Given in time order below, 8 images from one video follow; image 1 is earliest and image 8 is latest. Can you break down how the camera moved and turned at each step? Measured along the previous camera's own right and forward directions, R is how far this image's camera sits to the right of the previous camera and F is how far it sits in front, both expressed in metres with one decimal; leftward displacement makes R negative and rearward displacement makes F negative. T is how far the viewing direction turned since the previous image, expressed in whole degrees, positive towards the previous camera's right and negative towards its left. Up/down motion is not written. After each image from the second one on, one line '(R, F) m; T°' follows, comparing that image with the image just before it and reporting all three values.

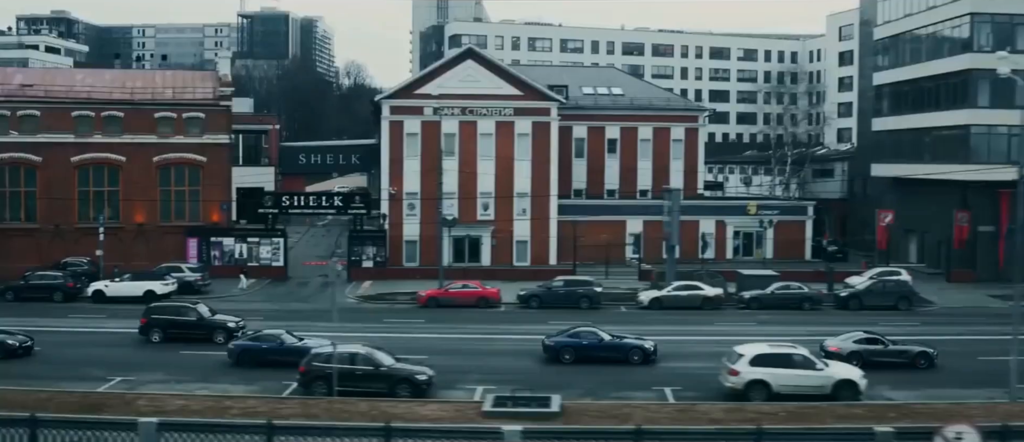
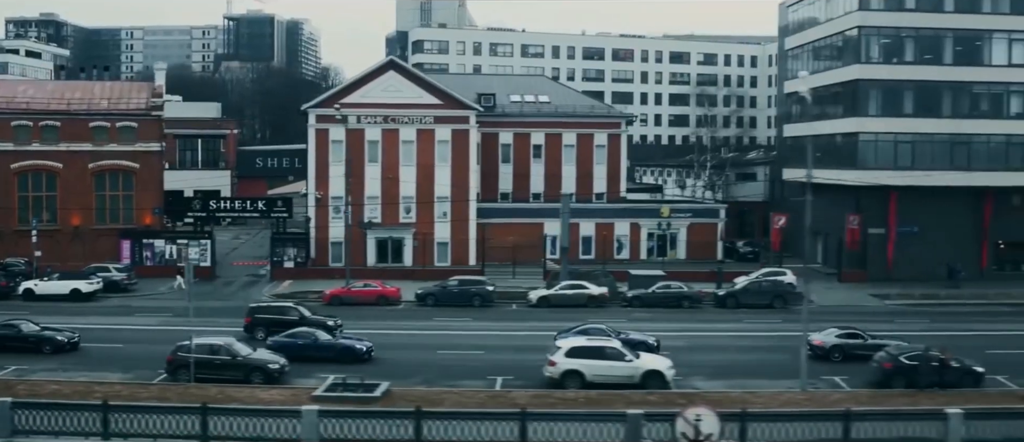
(+3.4, -1.8) m; 0°
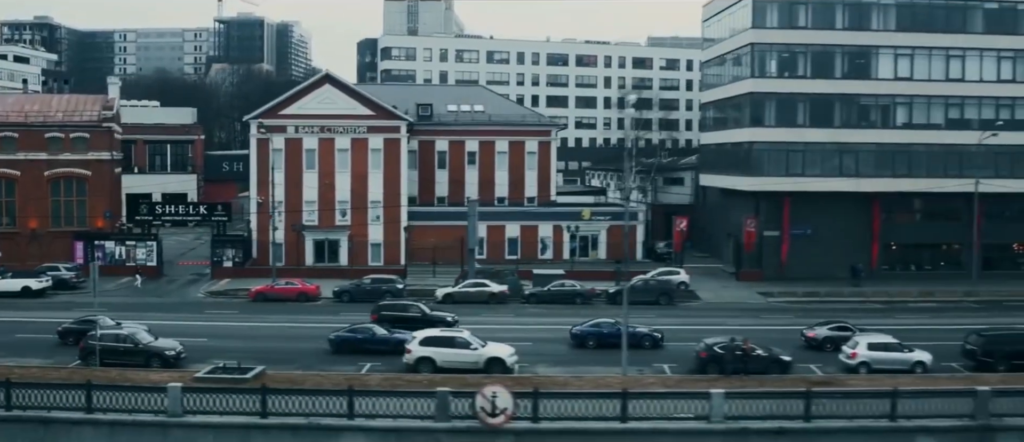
(+3.5, -2.7) m; 0°
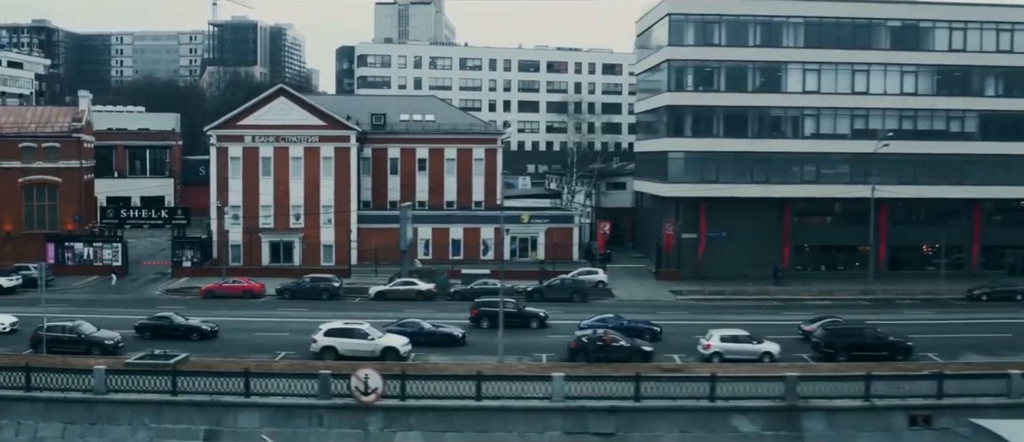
(+3.1, -2.9) m; 0°
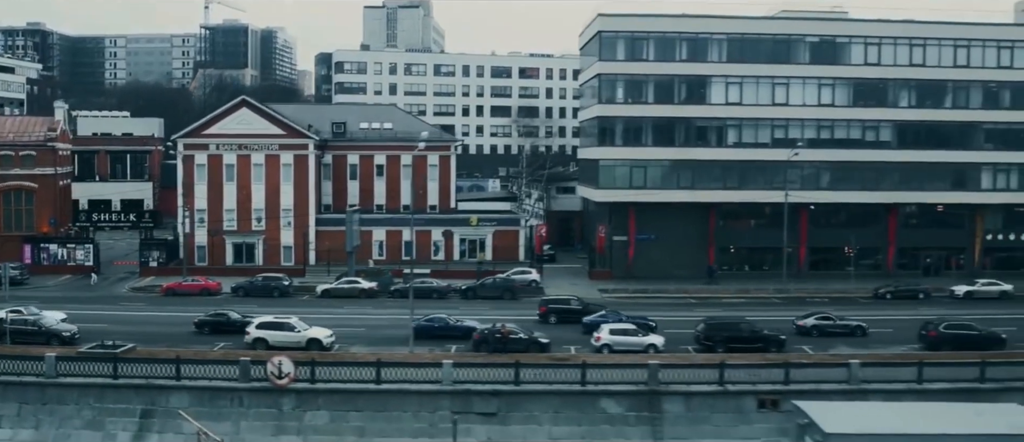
(+2.8, -2.9) m; 0°
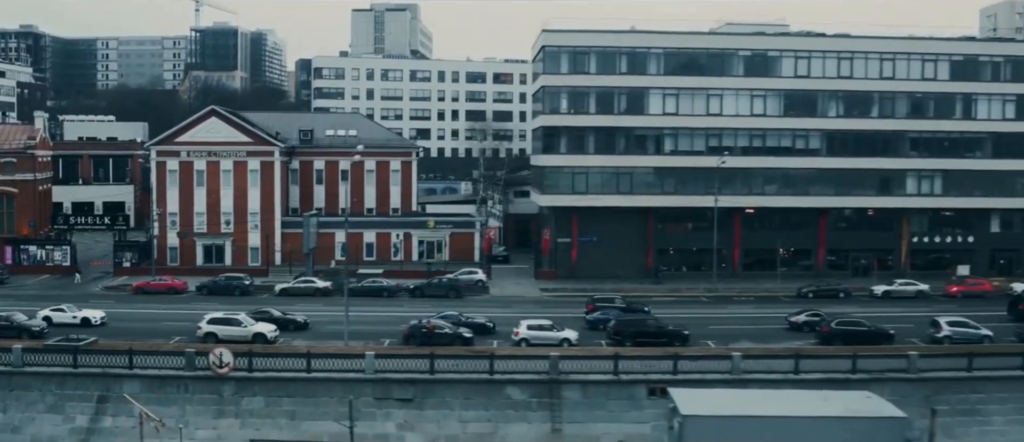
(+2.5, -2.7) m; 0°
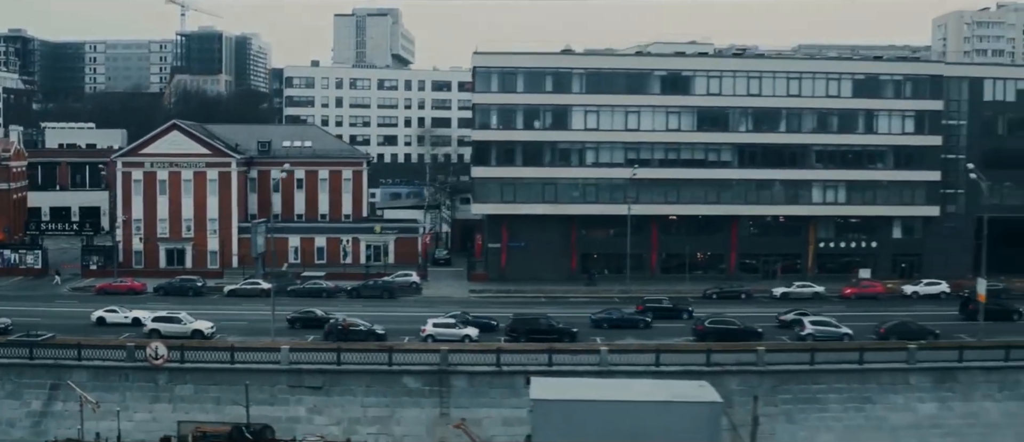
(+3.6, -4.0) m; 0°
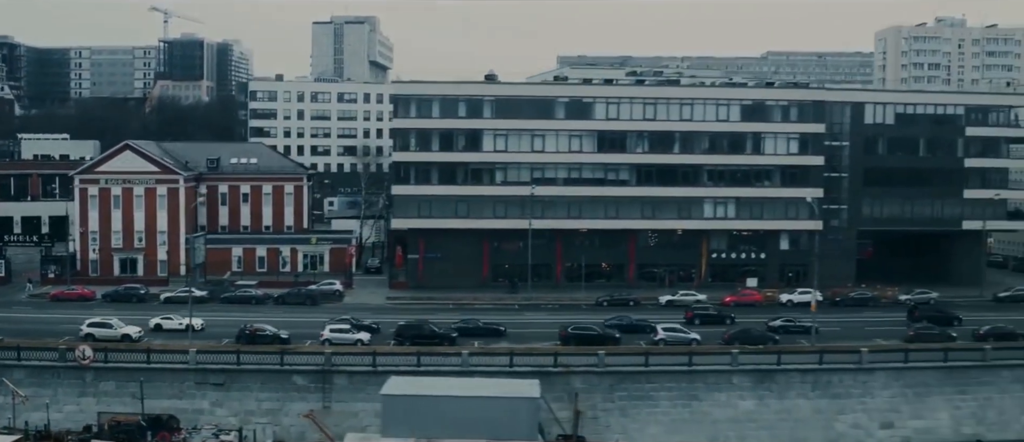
(+5.3, -5.2) m; 0°
